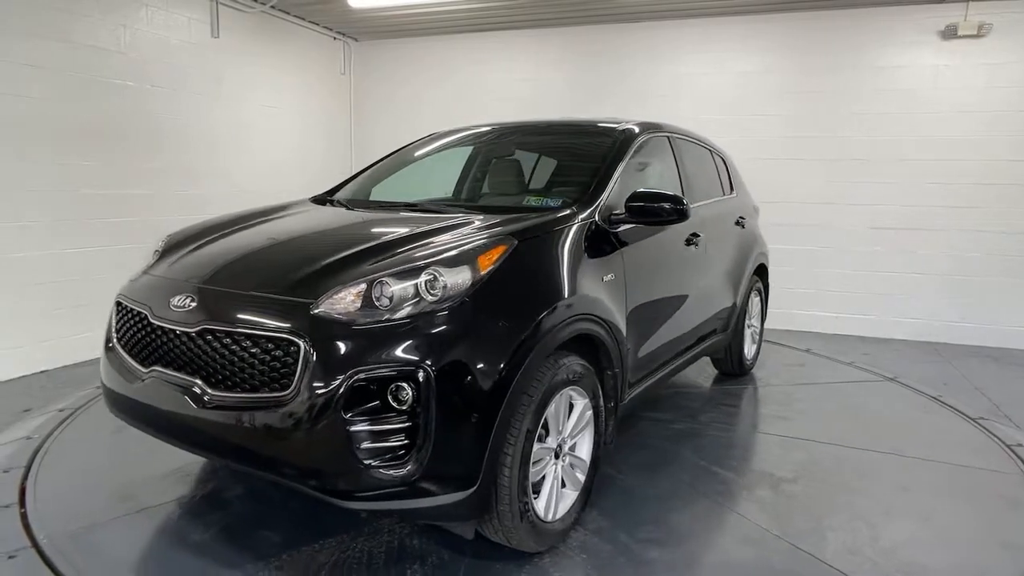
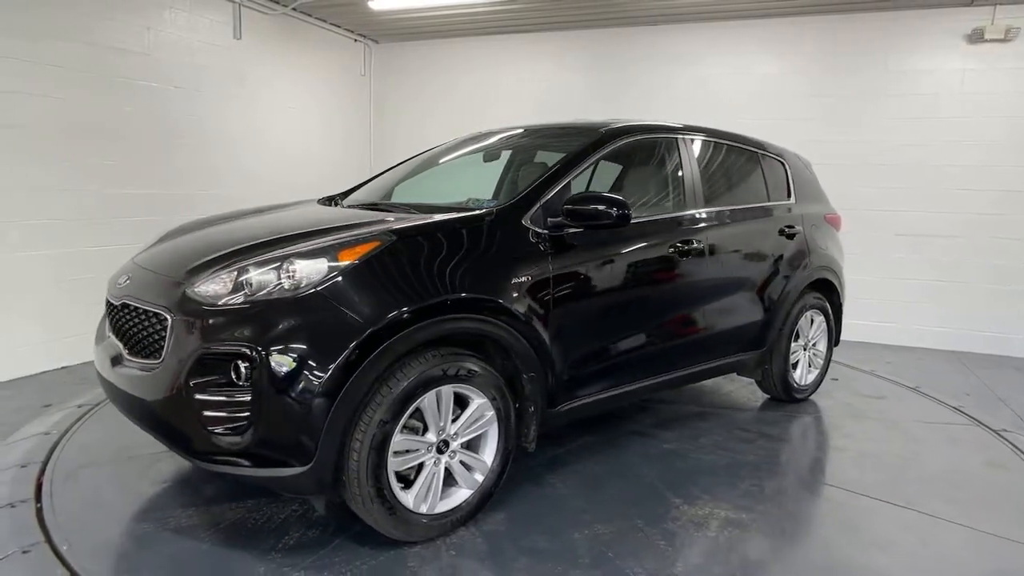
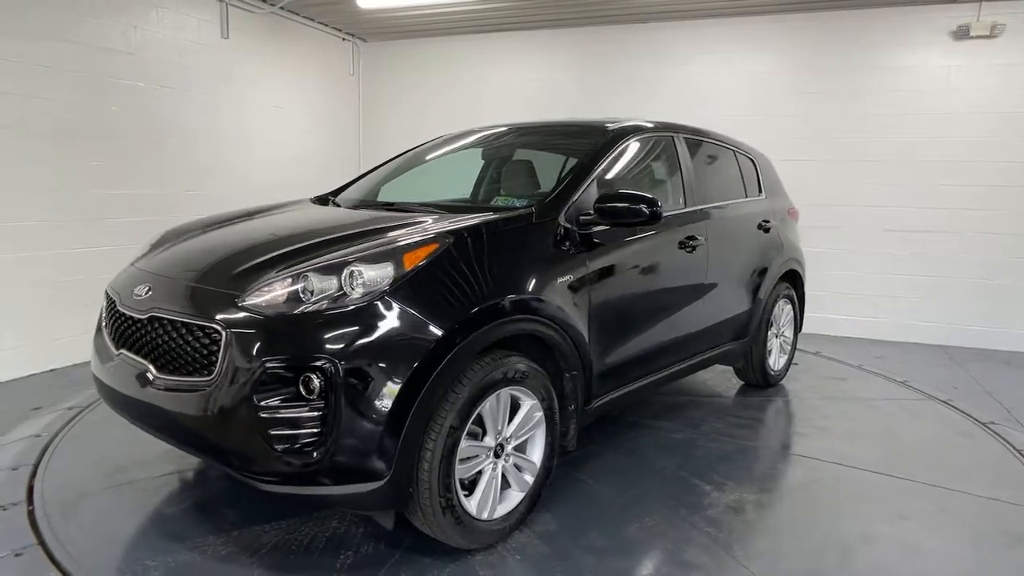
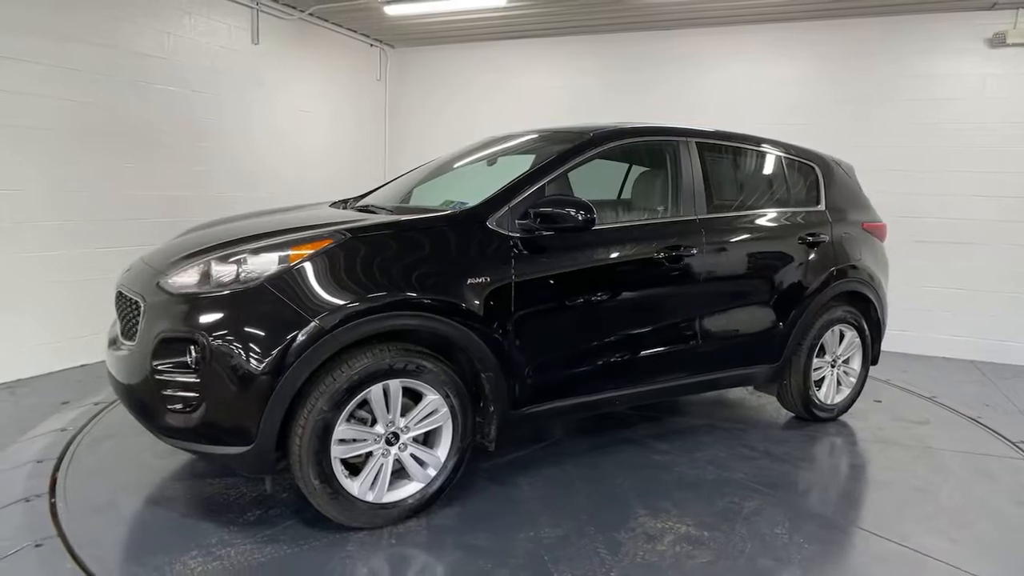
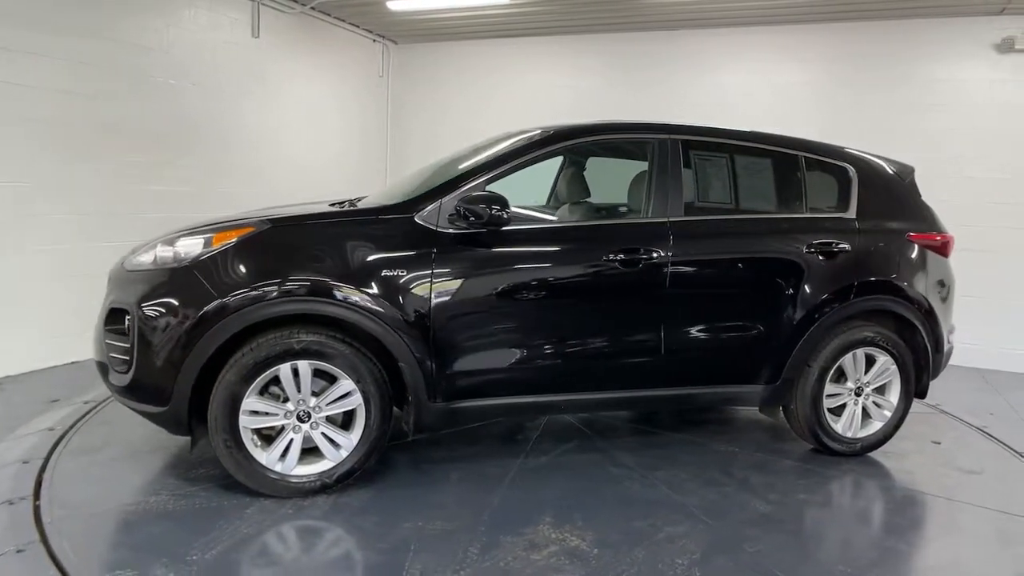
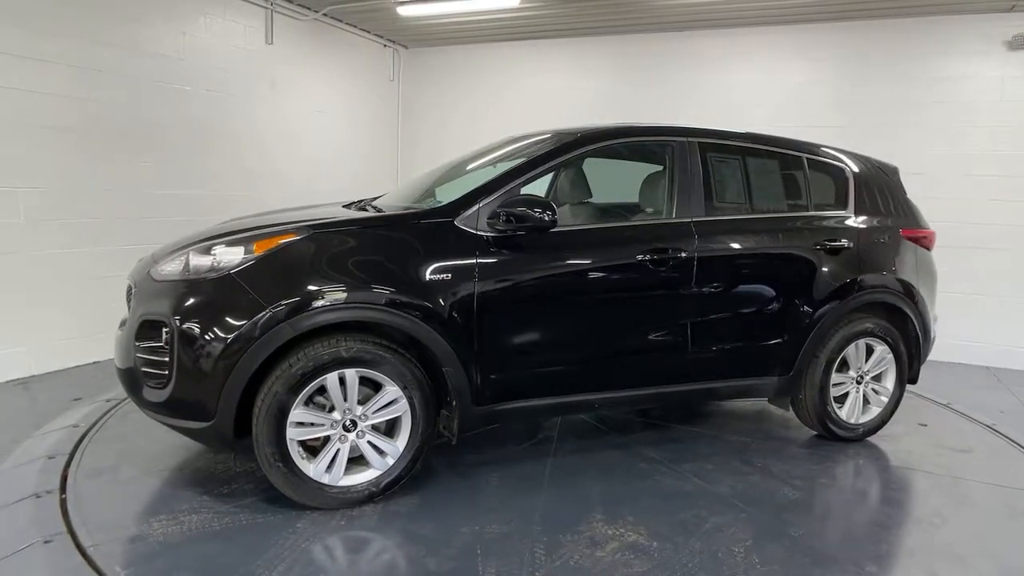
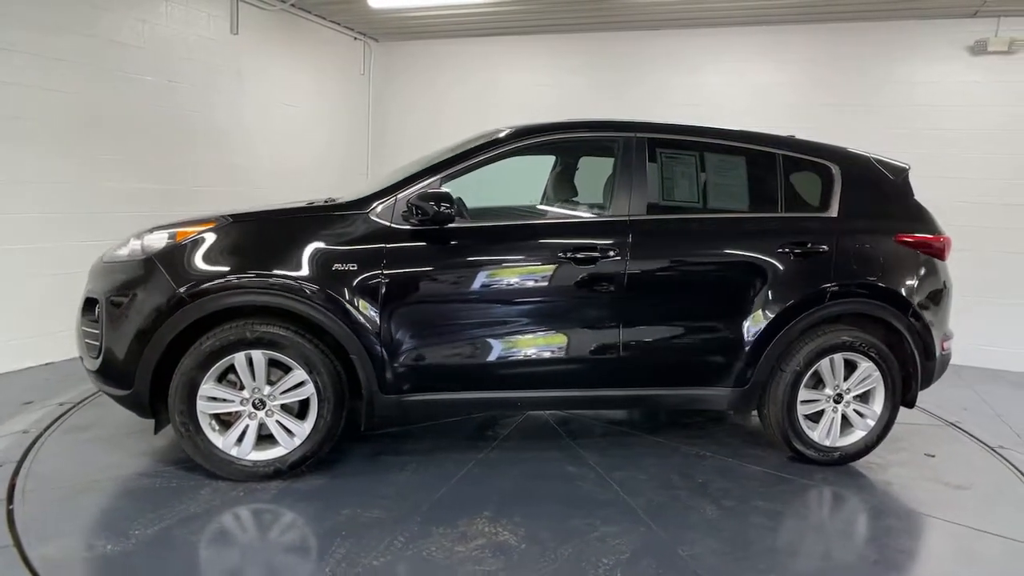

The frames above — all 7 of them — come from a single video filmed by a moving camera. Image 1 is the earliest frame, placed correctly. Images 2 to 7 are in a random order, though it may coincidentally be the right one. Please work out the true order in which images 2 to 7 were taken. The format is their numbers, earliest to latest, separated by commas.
3, 2, 4, 6, 5, 7
